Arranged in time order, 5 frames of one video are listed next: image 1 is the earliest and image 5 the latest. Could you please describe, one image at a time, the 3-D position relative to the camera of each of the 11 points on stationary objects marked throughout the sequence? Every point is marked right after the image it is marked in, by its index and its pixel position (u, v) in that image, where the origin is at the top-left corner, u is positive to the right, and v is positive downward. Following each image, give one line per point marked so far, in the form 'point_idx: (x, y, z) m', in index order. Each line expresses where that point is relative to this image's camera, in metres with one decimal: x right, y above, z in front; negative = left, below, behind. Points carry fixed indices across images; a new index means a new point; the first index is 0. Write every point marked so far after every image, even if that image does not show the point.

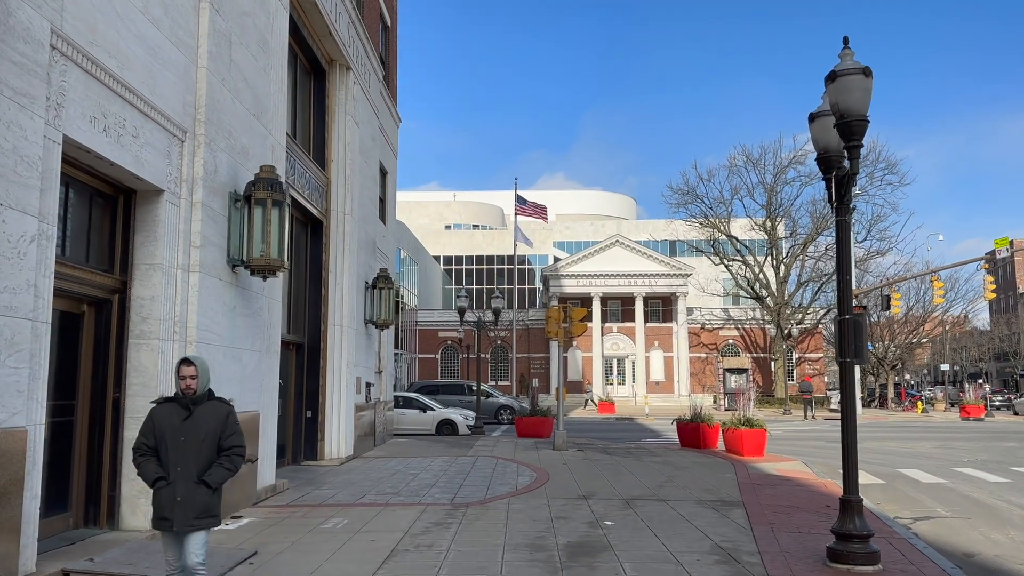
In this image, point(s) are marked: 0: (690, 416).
0: (+4.2, -3.0, +18.9) m
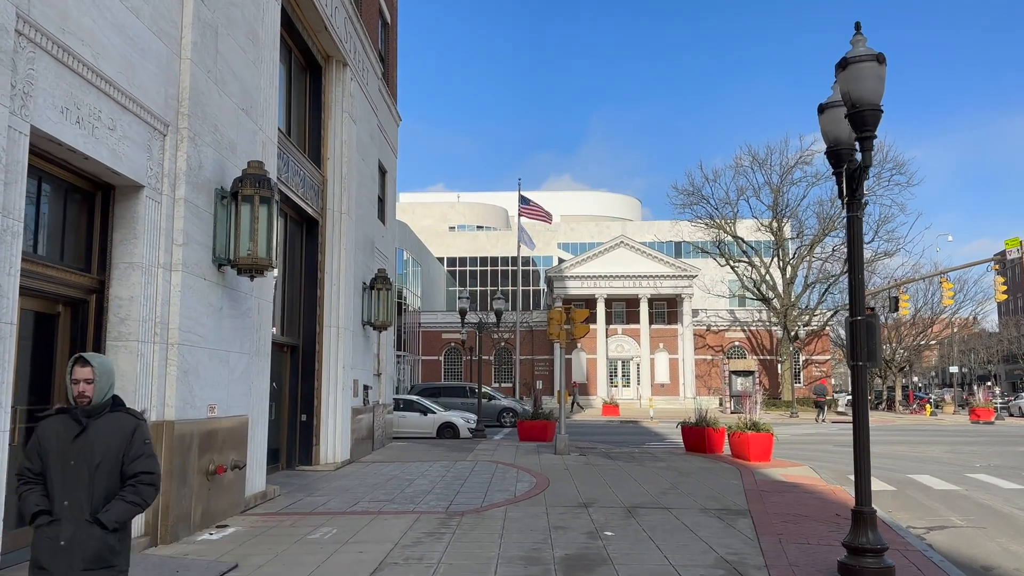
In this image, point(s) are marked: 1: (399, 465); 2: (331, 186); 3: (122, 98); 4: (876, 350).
0: (+4.2, -3.0, +18.5) m
1: (-2.0, -3.2, +14.6) m
2: (-3.3, +1.9, +14.9) m
3: (-3.4, +1.7, +7.1) m
4: (+2.9, -0.5, +6.5) m
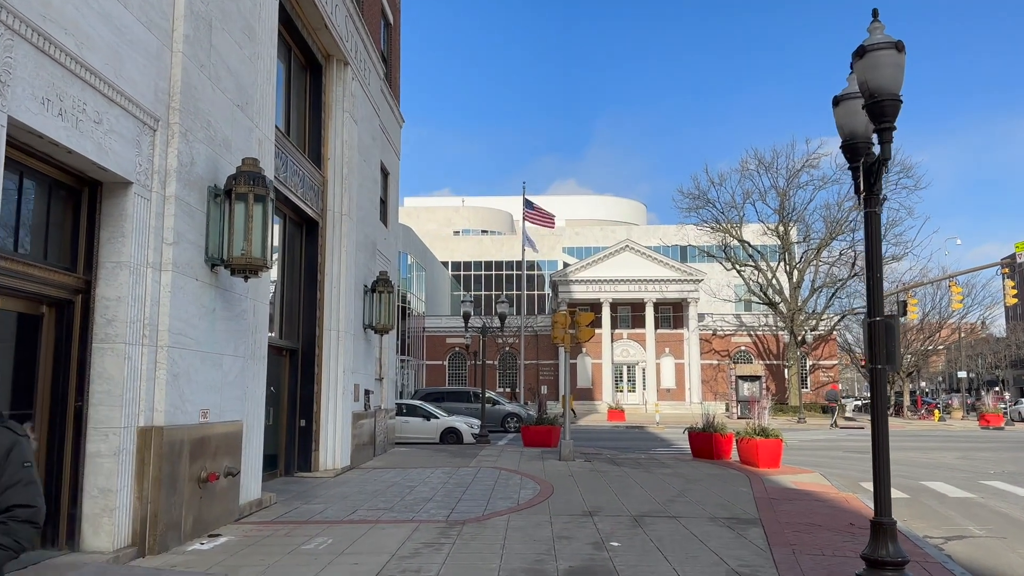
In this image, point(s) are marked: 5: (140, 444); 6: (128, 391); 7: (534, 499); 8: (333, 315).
0: (+4.3, -3.1, +18.2) m
1: (-2.0, -3.2, +14.3) m
2: (-3.3, +1.8, +14.6) m
3: (-3.4, +1.7, +6.9) m
4: (+2.9, -0.5, +6.2) m
5: (-3.4, -1.4, +7.4) m
6: (-3.4, -0.9, +7.2) m
7: (+0.3, -2.8, +10.9) m
8: (-3.2, -0.5, +14.4) m
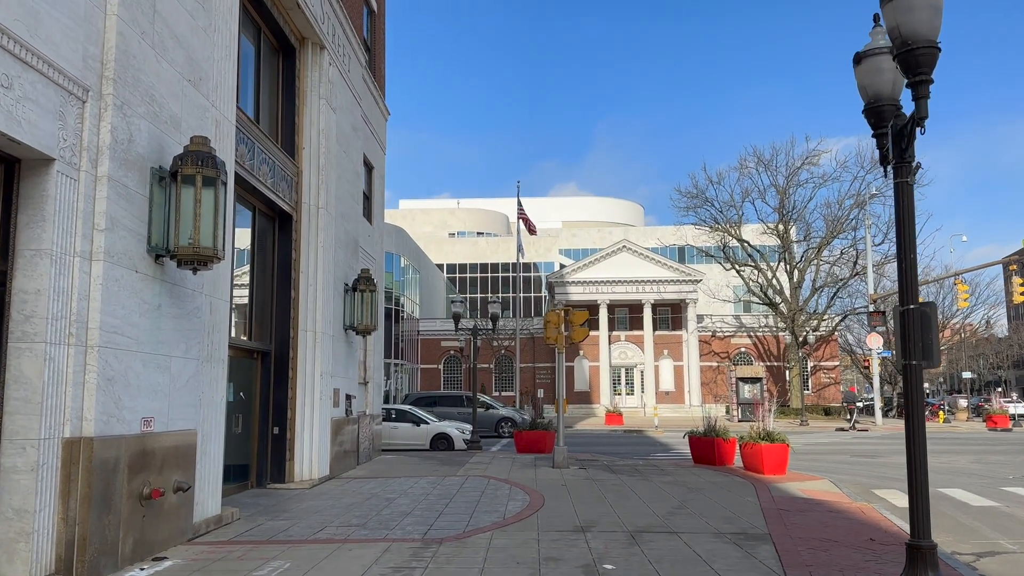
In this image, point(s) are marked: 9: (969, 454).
0: (+4.1, -3.0, +17.3) m
1: (-2.2, -3.2, +13.4) m
2: (-3.5, +1.9, +13.7) m
3: (-3.6, +1.7, +6.0) m
4: (+2.7, -0.4, +5.3) m
5: (-3.6, -1.4, +6.5) m
6: (-3.6, -0.9, +6.3) m
7: (+0.1, -2.8, +10.0) m
8: (-3.4, -0.4, +13.4) m
9: (+11.3, -4.1, +20.0) m
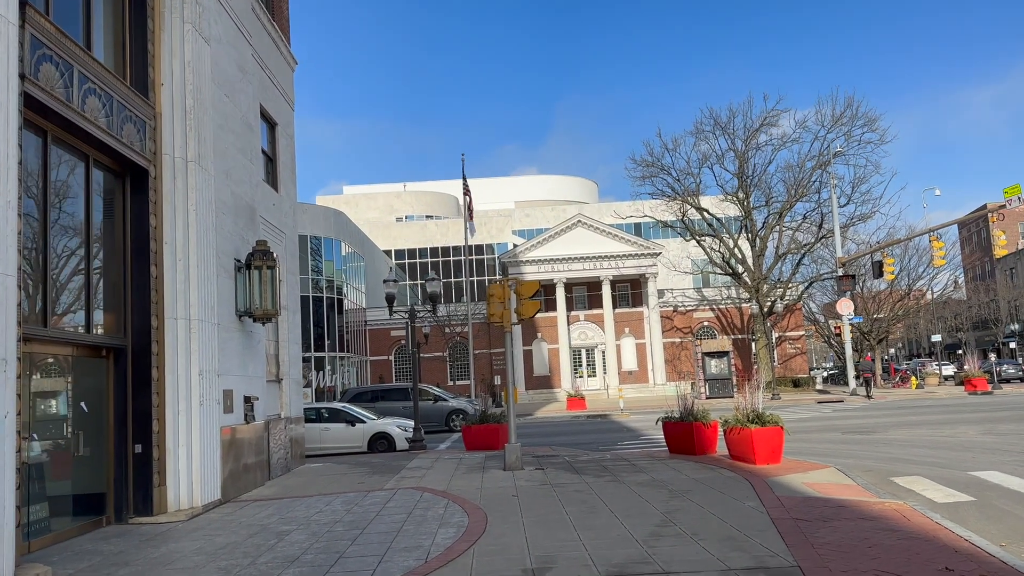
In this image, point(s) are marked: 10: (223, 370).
0: (+3.0, -2.3, +14.8) m
1: (-3.0, -2.8, +10.6) m
2: (-4.5, +2.2, +10.8) m
3: (-4.3, +1.9, +3.0) m
4: (+2.2, +0.1, +2.7) m
5: (-4.1, -1.2, +3.6) m
6: (-4.1, -0.7, +3.4) m
7: (-0.5, -2.3, +7.3) m
8: (-4.3, -0.1, +10.5) m
9: (+10.1, -3.0, +17.9) m
10: (-4.1, -1.2, +11.6) m
